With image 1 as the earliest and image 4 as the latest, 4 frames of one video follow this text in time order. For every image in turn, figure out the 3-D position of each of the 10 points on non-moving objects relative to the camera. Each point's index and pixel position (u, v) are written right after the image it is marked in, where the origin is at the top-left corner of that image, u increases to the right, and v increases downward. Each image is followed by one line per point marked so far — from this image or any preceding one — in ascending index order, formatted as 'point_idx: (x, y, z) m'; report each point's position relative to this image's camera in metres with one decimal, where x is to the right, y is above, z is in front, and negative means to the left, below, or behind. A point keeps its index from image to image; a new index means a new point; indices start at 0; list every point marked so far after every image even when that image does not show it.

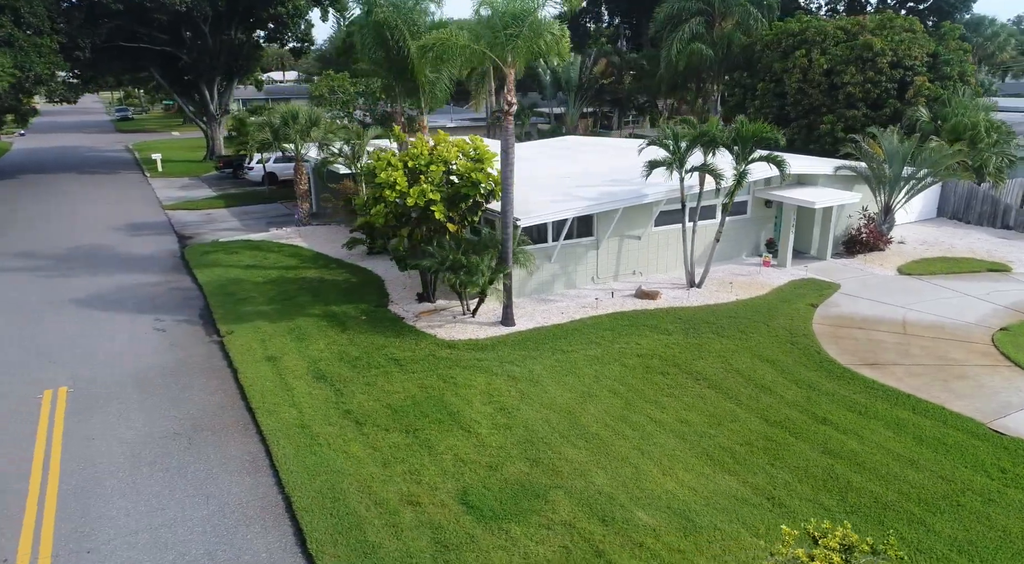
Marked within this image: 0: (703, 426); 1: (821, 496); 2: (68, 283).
0: (+3.2, -2.4, +11.8) m
1: (+4.4, -3.0, +10.0) m
2: (-11.8, 0.0, +18.6) m
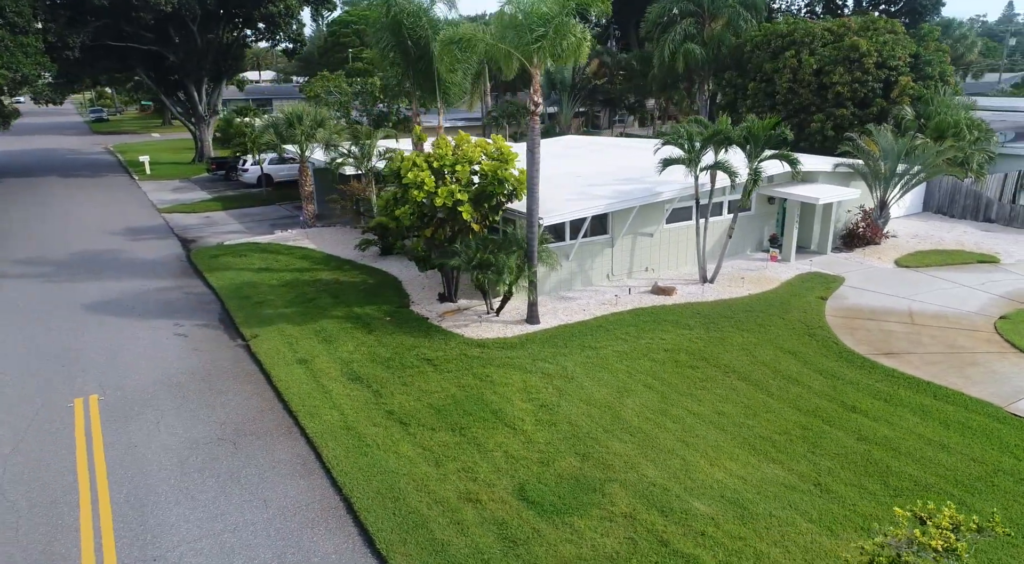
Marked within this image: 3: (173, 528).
0: (+4.0, -2.4, +12.2) m
1: (+5.3, -3.0, +10.4) m
2: (-11.3, -0.2, +18.3) m
3: (-4.6, -3.3, +9.4) m
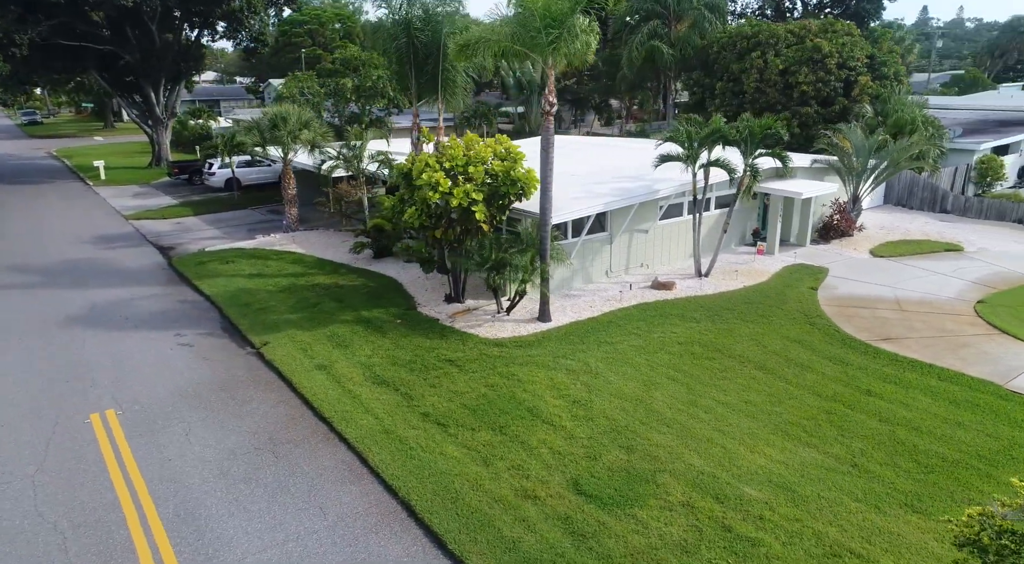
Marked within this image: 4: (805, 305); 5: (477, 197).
0: (+4.6, -2.2, +12.6) m
1: (+6.0, -2.8, +11.0) m
2: (-11.2, -0.4, +17.4) m
3: (-3.6, -3.4, +9.1) m
4: (+7.2, -0.6, +17.3) m
5: (-0.8, +1.8, +14.9) m
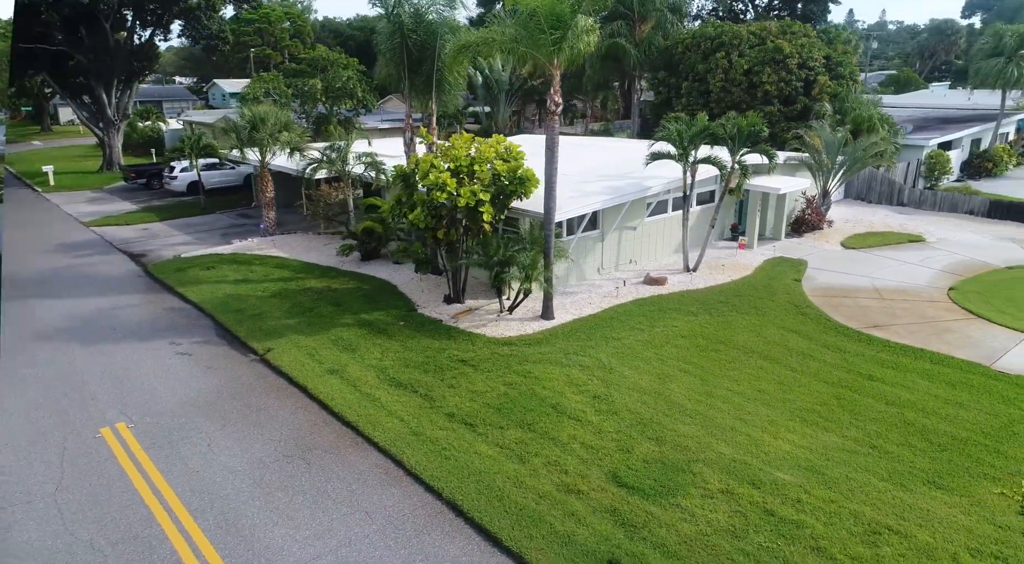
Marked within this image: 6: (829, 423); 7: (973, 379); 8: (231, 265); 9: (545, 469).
0: (+5.0, -2.1, +13.1) m
1: (+6.6, -2.6, +11.5) m
2: (-11.2, -0.7, +16.5) m
3: (-2.9, -3.4, +8.9) m
4: (+7.2, -0.4, +17.9) m
5: (-0.6, +1.8, +14.9) m
6: (+5.5, -2.4, +12.0) m
7: (+8.9, -1.9, +13.5) m
8: (-7.9, +0.5, +19.7) m
9: (+0.5, -2.9, +10.7) m
